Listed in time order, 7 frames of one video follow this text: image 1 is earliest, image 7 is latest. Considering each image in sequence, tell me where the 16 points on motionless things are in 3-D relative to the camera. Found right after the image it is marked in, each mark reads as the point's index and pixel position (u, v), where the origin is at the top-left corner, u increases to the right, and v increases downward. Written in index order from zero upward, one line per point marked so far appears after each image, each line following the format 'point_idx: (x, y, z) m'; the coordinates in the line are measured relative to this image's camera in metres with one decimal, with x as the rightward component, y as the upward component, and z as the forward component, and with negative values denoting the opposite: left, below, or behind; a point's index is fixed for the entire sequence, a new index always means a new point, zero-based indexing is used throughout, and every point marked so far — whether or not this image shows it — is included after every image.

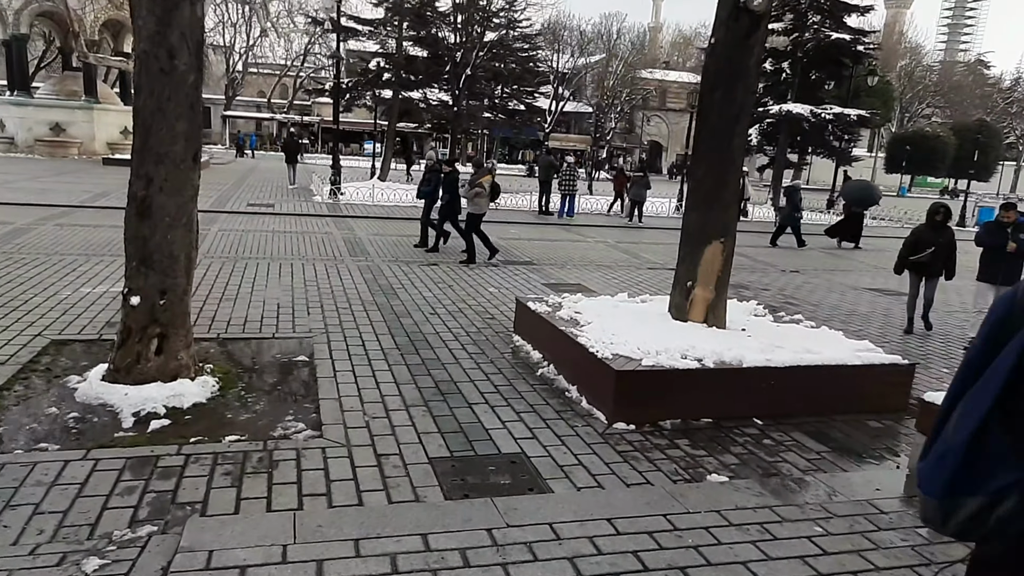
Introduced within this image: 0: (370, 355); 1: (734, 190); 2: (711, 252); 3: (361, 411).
0: (-1.2, -0.6, +6.2) m
1: (+1.8, +0.8, +5.8) m
2: (+1.7, +0.3, +5.9) m
3: (-1.0, -0.9, +4.9) m
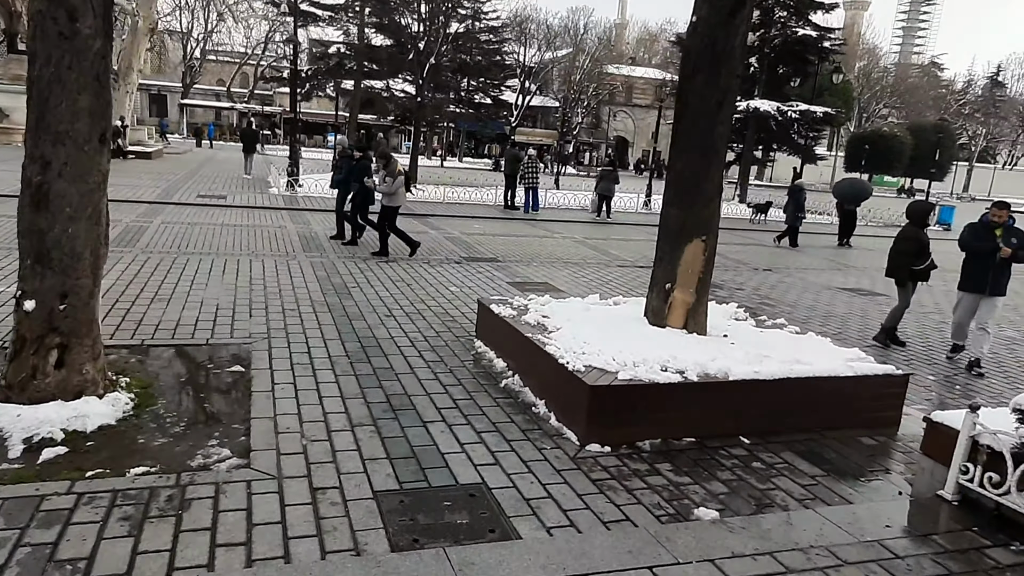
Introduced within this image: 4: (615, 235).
0: (-1.5, -0.6, +5.5) m
1: (+1.6, +0.8, +5.3) m
2: (+1.4, +0.3, +5.4) m
3: (-1.3, -0.9, +4.2) m
4: (+2.2, +1.1, +15.3) m
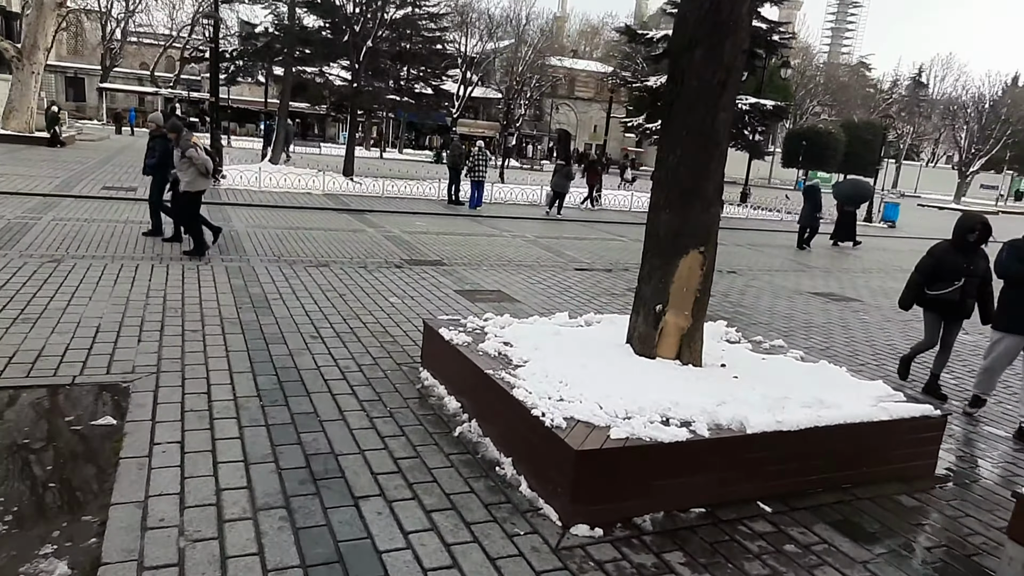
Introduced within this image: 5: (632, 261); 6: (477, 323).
0: (-1.8, -0.7, +4.3) m
1: (+1.3, +0.7, +4.4) m
2: (+1.1, +0.2, +4.4) m
3: (-1.5, -1.0, +3.0) m
4: (+1.1, +1.1, +14.3) m
5: (+2.0, +0.5, +11.9) m
6: (-0.3, -0.3, +5.2) m
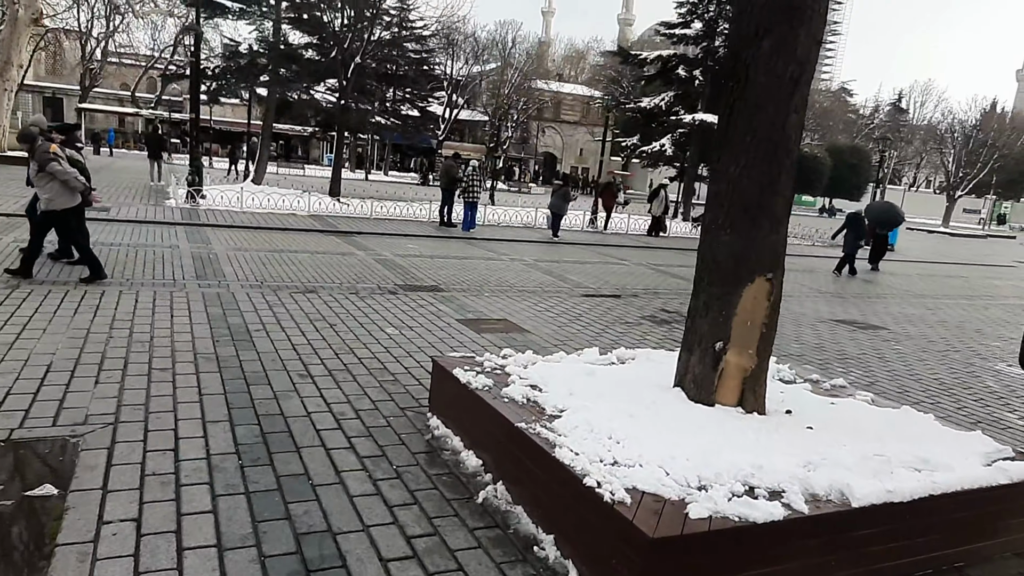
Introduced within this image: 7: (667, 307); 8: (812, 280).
0: (-1.6, -0.9, +3.5) m
1: (+1.5, +0.5, +3.7) m
2: (+1.3, 0.0, +3.7) m
3: (-1.3, -1.2, +2.3) m
4: (+1.1, +0.6, +13.6) m
5: (+2.0, 0.0, +11.2) m
6: (-0.1, -0.5, +4.5) m
7: (+2.1, -0.3, +9.6) m
8: (+6.1, +0.2, +14.2) m
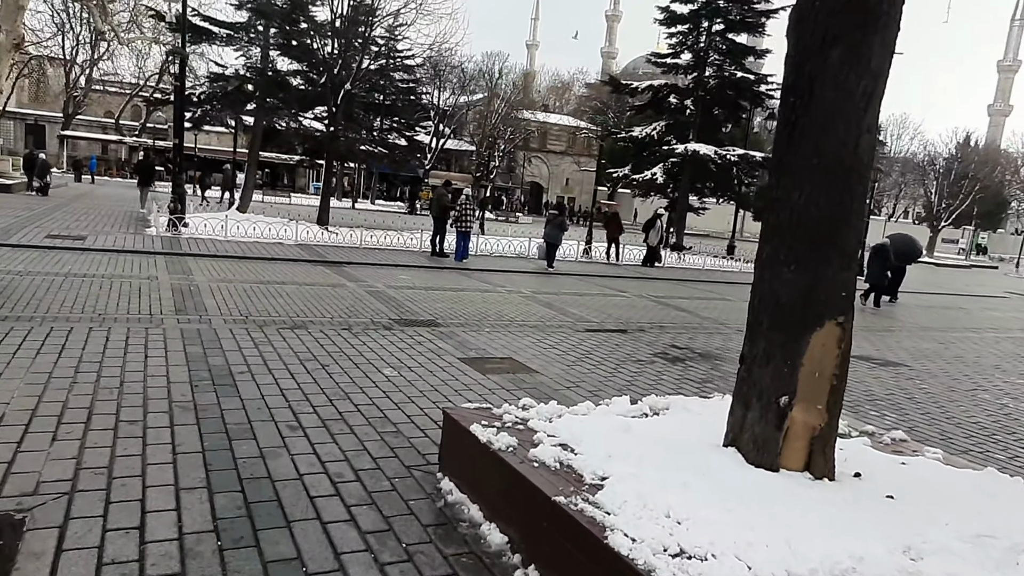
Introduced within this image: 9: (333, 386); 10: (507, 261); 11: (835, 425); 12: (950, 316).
0: (-1.5, -1.1, +2.9) m
1: (+1.6, +0.3, +3.2) m
2: (+1.4, -0.2, +3.2) m
3: (-1.1, -1.3, +1.7) m
4: (+1.0, 0.0, +13.2) m
5: (+2.0, -0.5, +10.8) m
6: (0.0, -0.7, +3.9) m
7: (+2.1, -0.7, +9.1) m
8: (+6.0, -0.5, +13.8) m
9: (-1.4, -0.8, +5.6) m
10: (-0.1, +0.7, +17.0) m
11: (+1.5, -0.6, +3.3) m
12: (+9.8, -0.6, +15.7) m
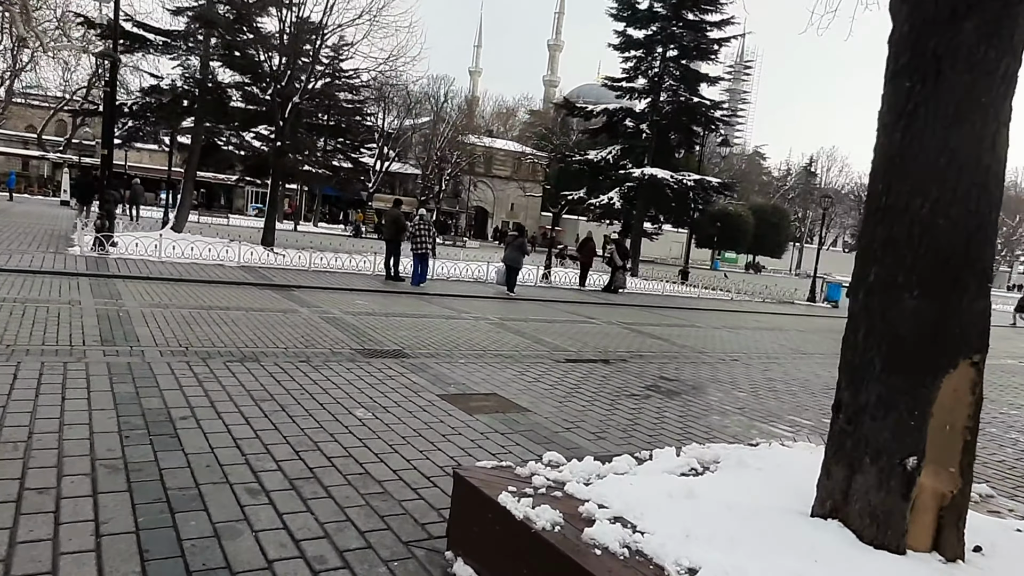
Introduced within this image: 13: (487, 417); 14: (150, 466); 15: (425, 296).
0: (-1.3, -1.2, +2.0) m
1: (+1.8, +0.2, +2.6) m
2: (+1.6, -0.3, +2.5) m
3: (-0.7, -1.4, +0.8) m
4: (+0.3, -0.5, +12.4) m
5: (+1.6, -0.9, +10.1) m
6: (+0.2, -0.8, +3.1) m
7: (+1.8, -1.0, +8.4) m
8: (+5.3, -1.0, +13.5) m
9: (-1.4, -1.0, +4.6) m
10: (-1.1, +0.1, +16.2) m
11: (+1.7, -0.8, +2.7) m
12: (+8.9, -1.2, +15.6) m
13: (-0.2, -1.0, +5.6) m
14: (-2.0, -1.0, +3.9) m
15: (-1.6, -0.2, +13.2) m
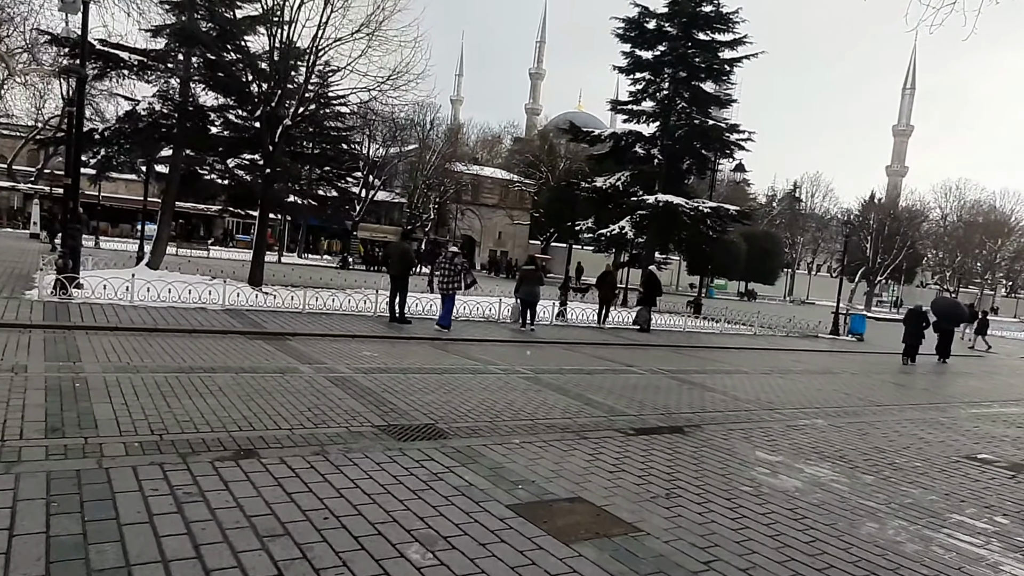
0: (-0.5, -1.5, +0.3) m
1: (+2.5, -0.1, +1.0) m
2: (+2.3, -0.6, +1.0) m
3: (0.0, -1.6, -0.9) m
4: (+0.8, -1.2, +10.8) m
5: (+2.1, -1.5, +8.5) m
6: (+0.9, -1.2, +1.5) m
7: (+2.4, -1.6, +6.8) m
8: (+5.7, -1.7, +12.0) m
9: (-0.7, -1.4, +2.9) m
10: (-0.7, -0.8, +14.5) m
11: (+2.4, -1.1, +1.1) m
12: (+9.3, -1.9, +14.2) m
13: (+0.5, -1.5, +4.0) m
14: (-1.3, -1.3, +2.2) m
15: (-1.2, -0.9, +11.5) m
